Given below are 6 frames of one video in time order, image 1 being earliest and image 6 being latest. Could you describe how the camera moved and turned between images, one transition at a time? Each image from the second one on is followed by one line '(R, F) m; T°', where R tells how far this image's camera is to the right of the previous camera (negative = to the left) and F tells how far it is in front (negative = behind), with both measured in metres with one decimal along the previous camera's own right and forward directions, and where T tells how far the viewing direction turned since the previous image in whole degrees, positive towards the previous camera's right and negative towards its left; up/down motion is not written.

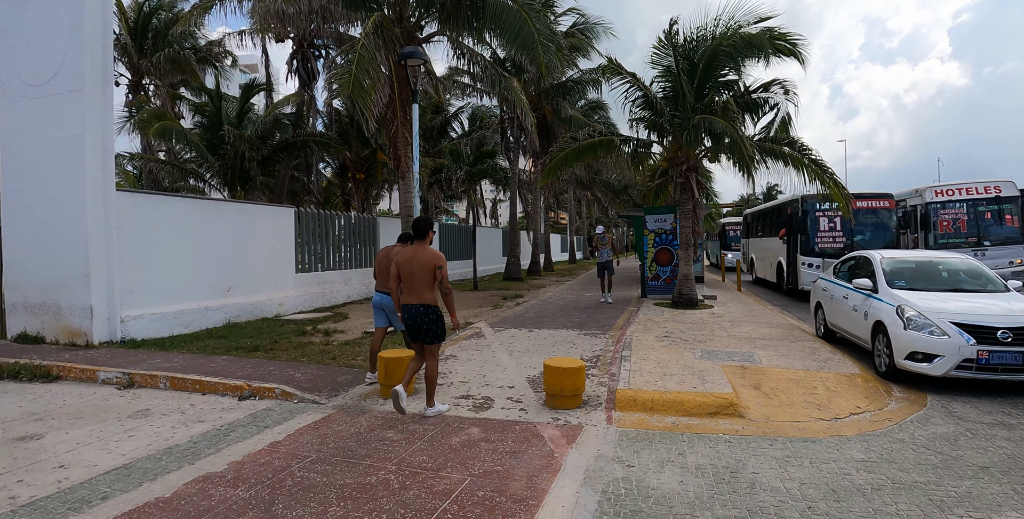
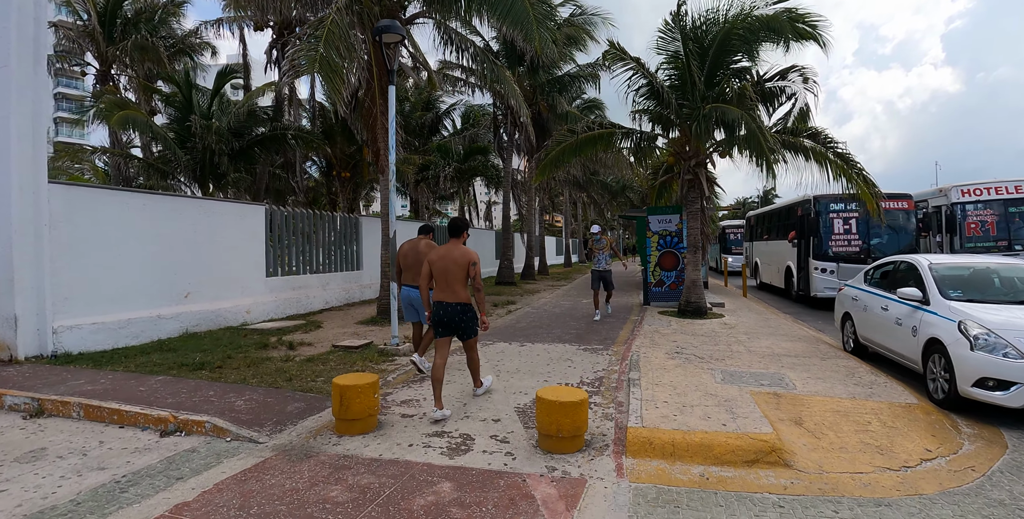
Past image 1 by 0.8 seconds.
(+0.1, +1.0) m; +1°
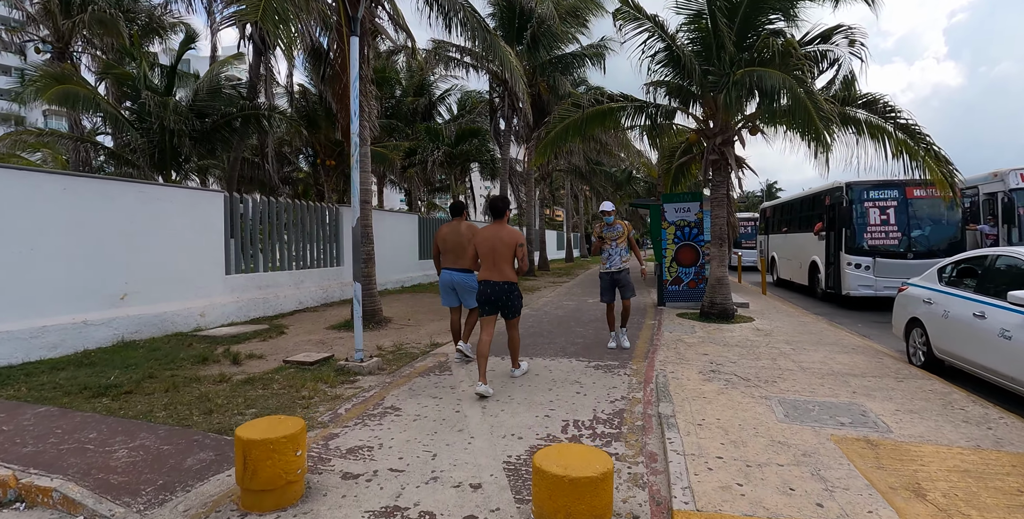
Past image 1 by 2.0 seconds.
(+0.1, +1.3) m; 0°
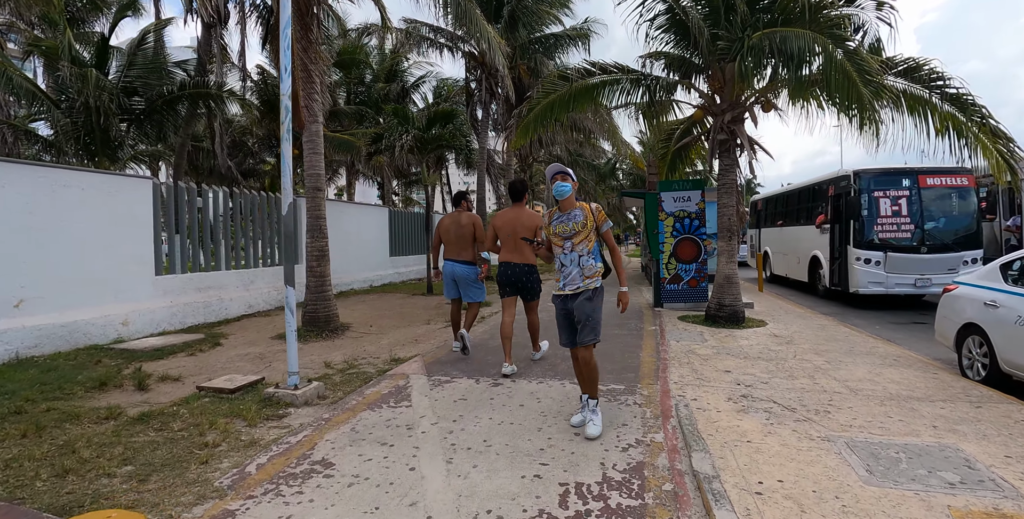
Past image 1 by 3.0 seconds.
(0.0, +1.1) m; +2°
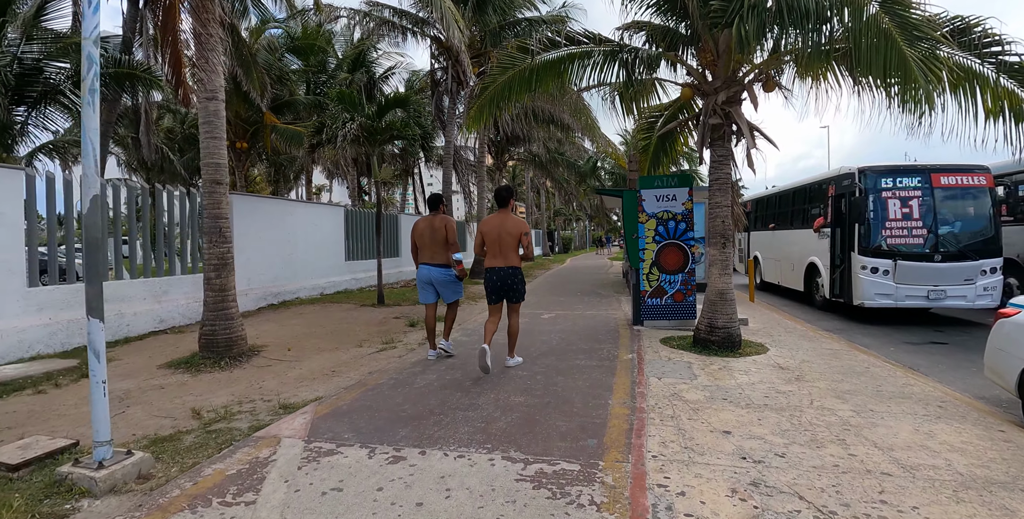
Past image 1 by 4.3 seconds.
(+0.5, +1.3) m; +2°
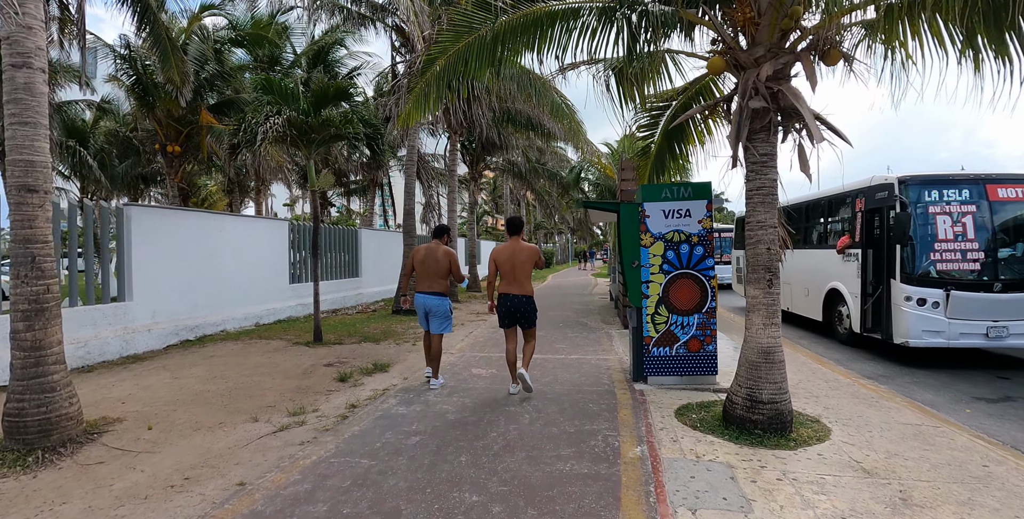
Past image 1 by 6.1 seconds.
(+0.2, +1.7) m; +2°
